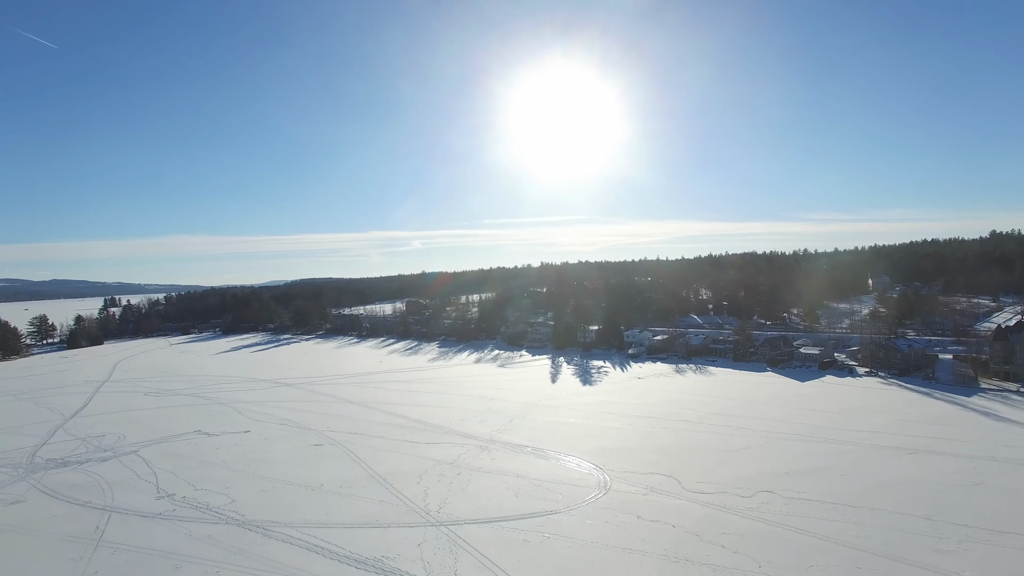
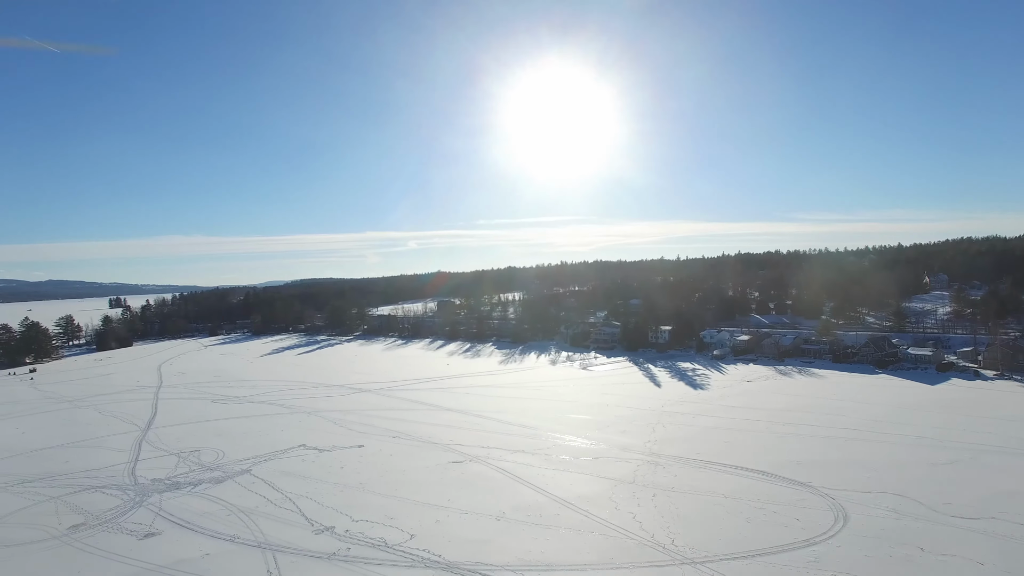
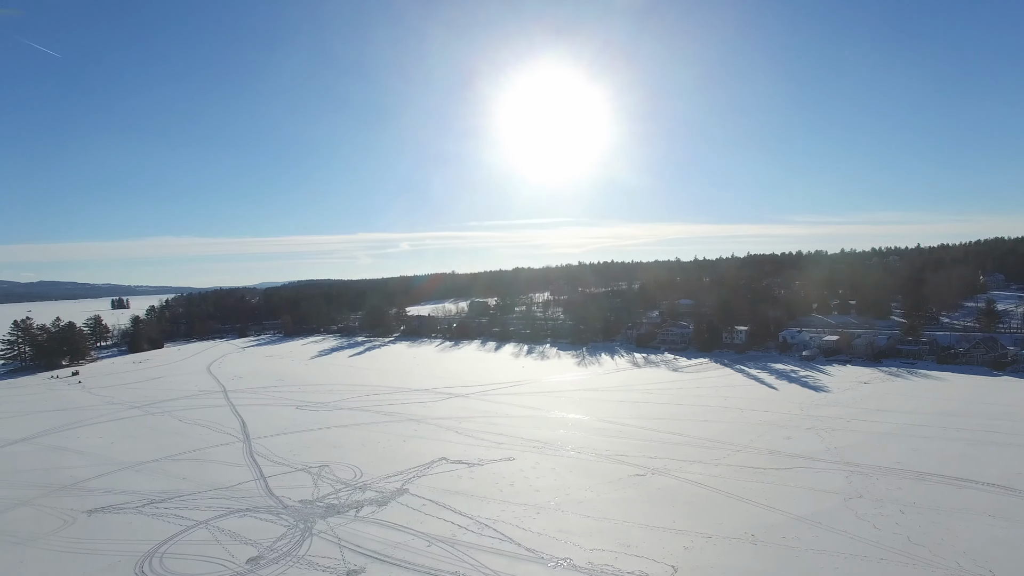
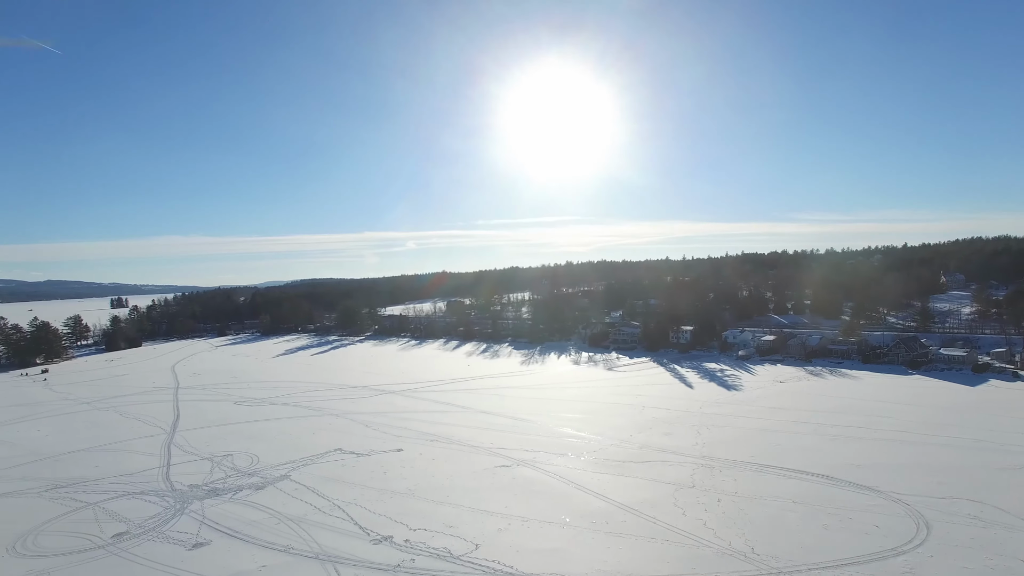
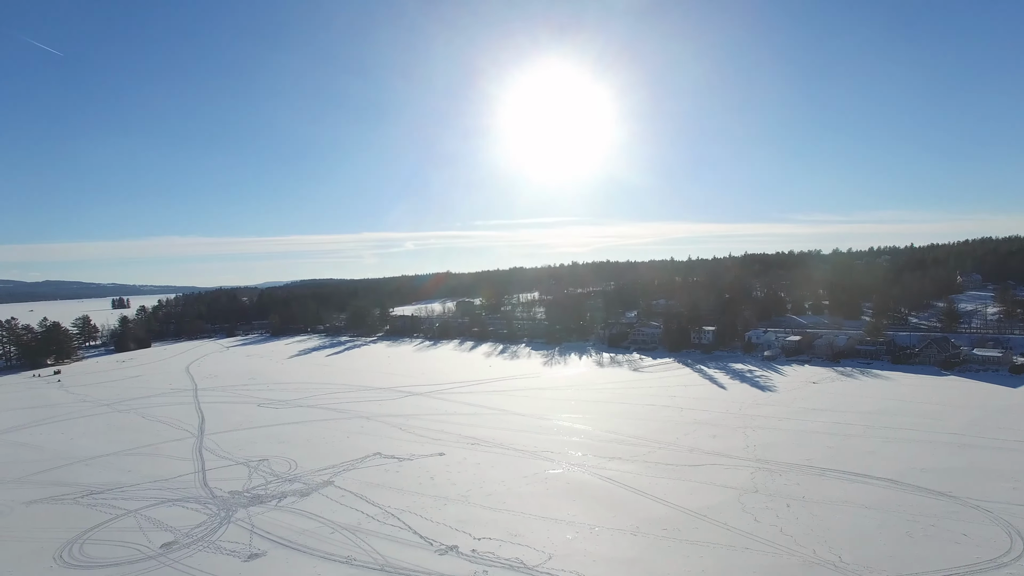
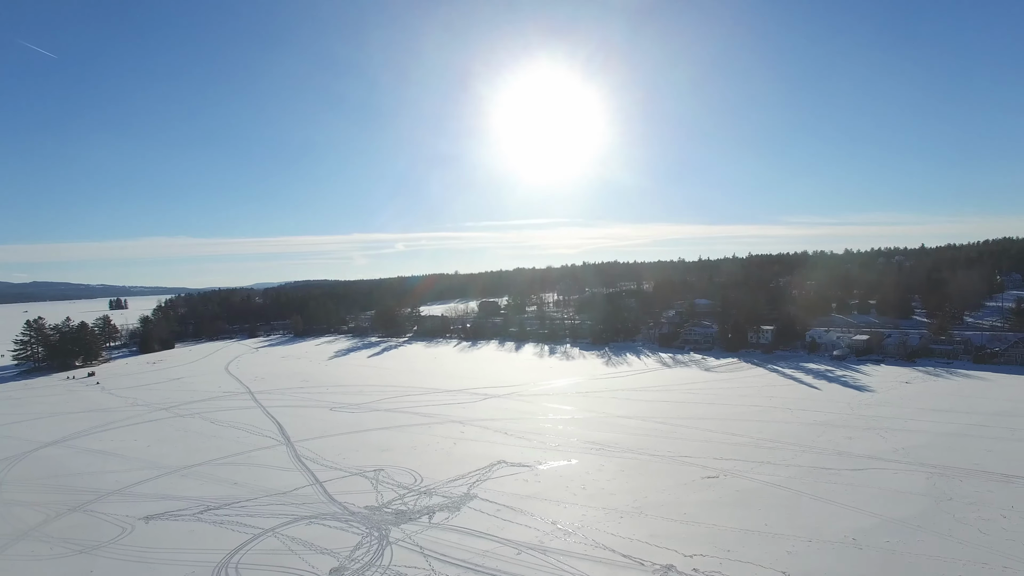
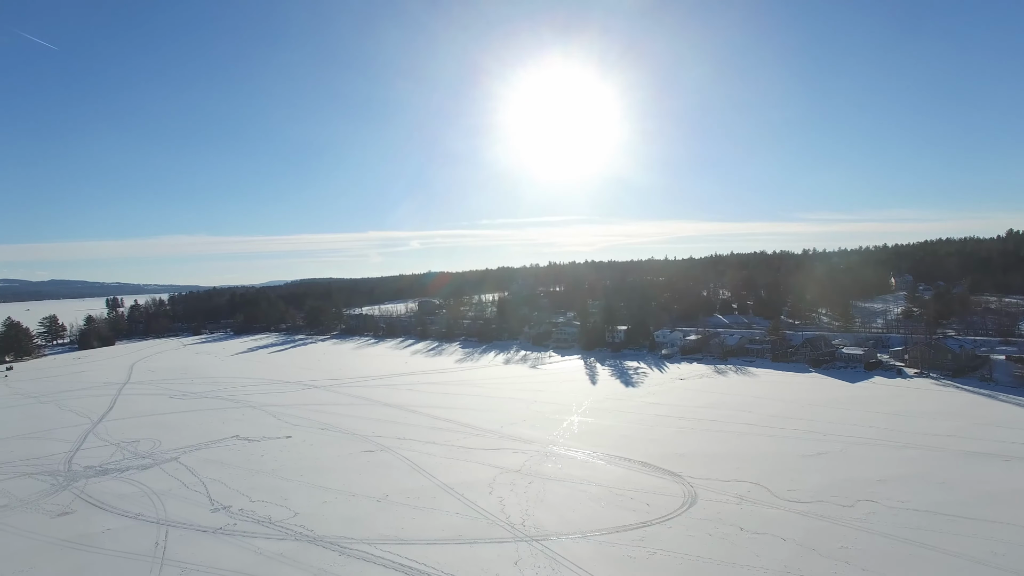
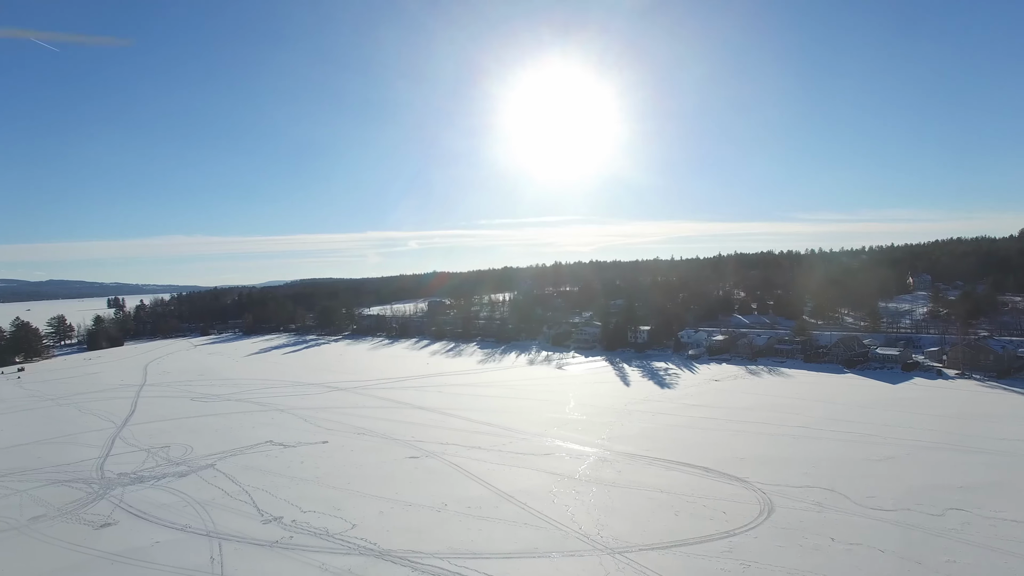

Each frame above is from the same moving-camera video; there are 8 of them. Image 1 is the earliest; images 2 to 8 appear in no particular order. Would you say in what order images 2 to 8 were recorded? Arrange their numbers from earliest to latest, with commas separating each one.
7, 8, 2, 4, 5, 3, 6
